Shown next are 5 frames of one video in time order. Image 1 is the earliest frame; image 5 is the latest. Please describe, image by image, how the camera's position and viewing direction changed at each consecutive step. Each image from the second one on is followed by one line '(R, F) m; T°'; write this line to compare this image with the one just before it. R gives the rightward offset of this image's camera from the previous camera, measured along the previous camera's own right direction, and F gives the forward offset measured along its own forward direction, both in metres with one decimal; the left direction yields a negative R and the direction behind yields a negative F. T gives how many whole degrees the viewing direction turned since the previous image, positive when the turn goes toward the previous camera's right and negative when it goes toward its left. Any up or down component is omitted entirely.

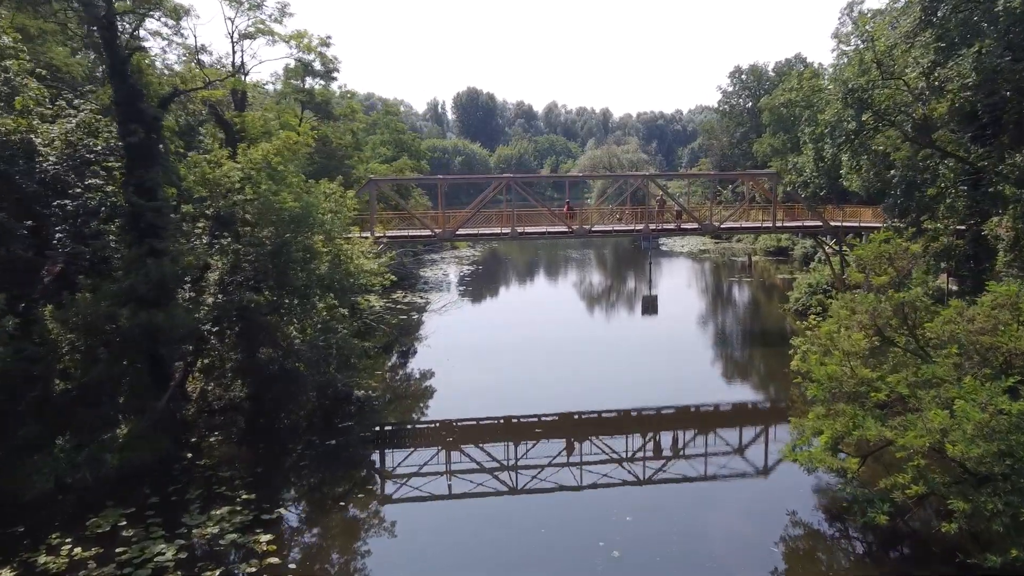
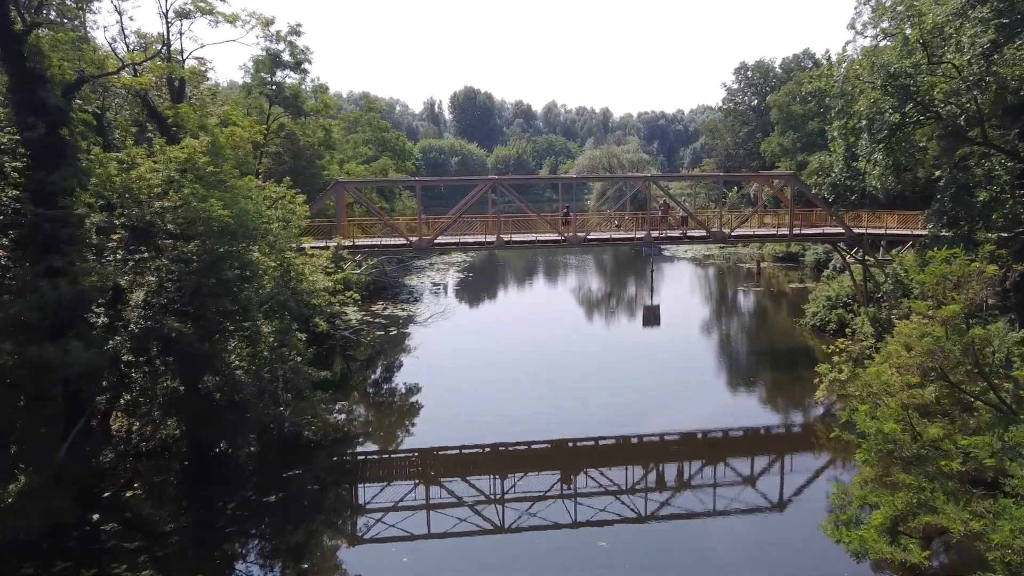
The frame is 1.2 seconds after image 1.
(+0.7, +2.4) m; 0°
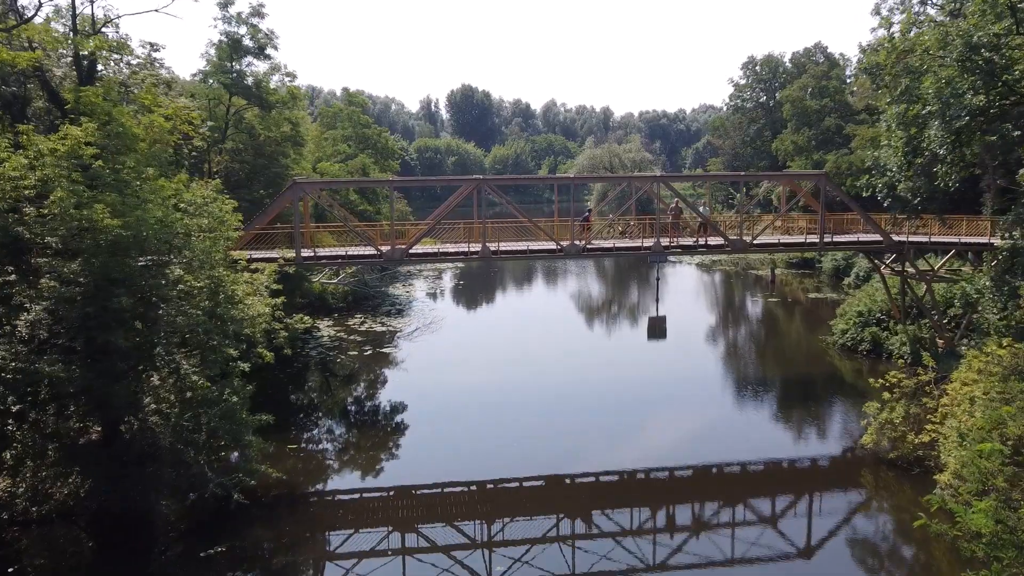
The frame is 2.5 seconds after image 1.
(+0.5, +2.7) m; 0°
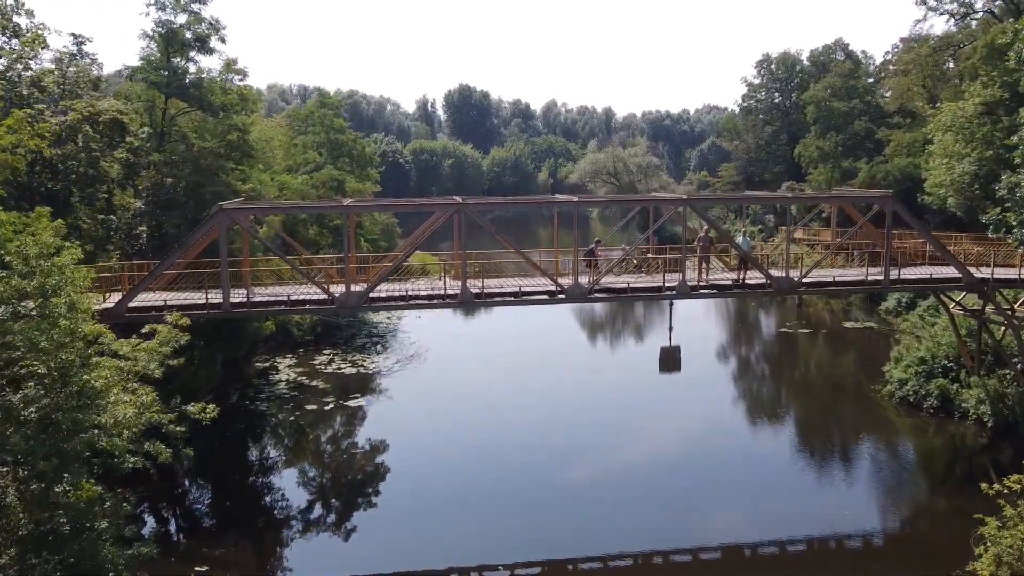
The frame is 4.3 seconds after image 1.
(+0.4, +3.6) m; 0°
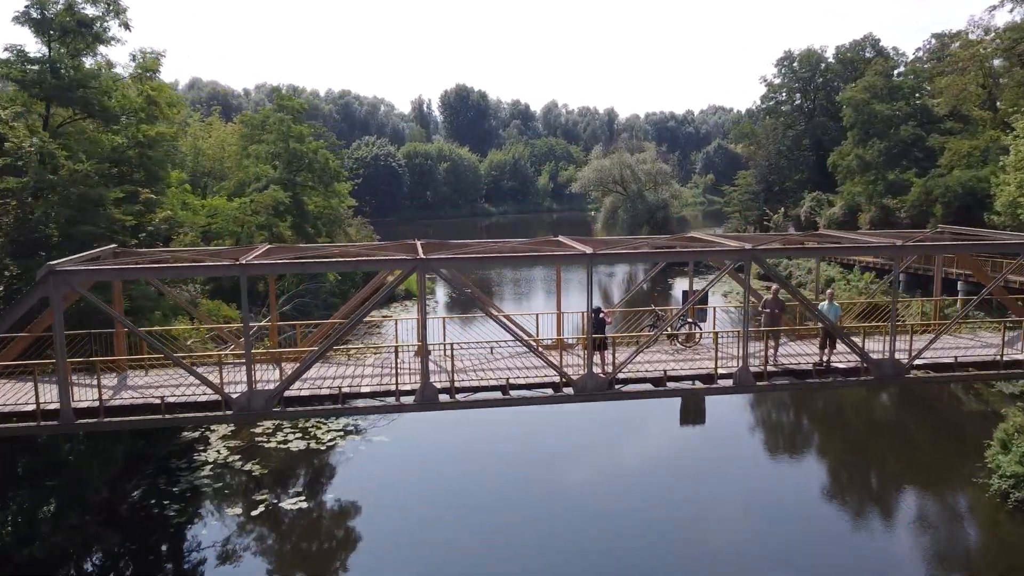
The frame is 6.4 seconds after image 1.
(+0.3, +4.4) m; 0°
